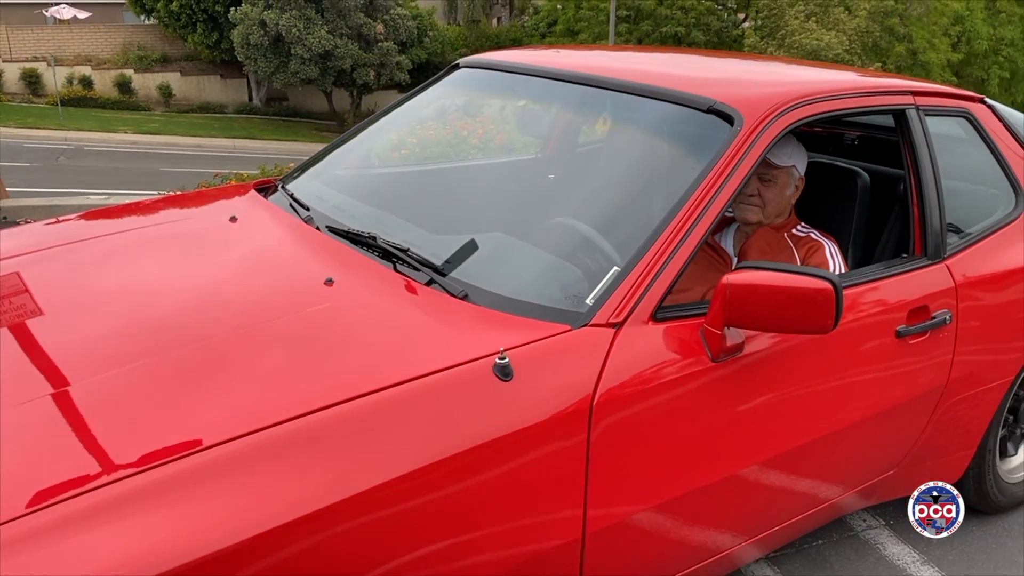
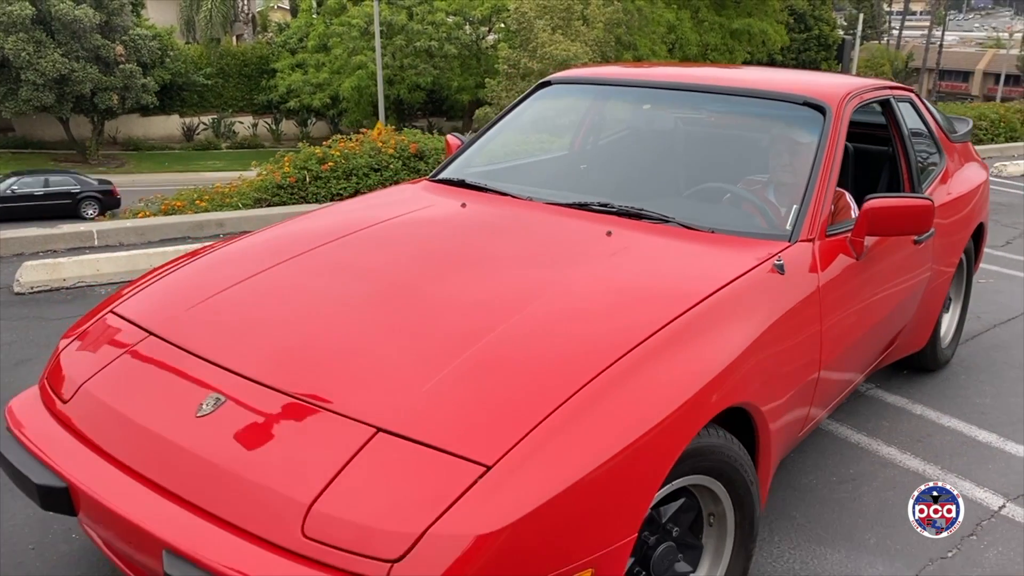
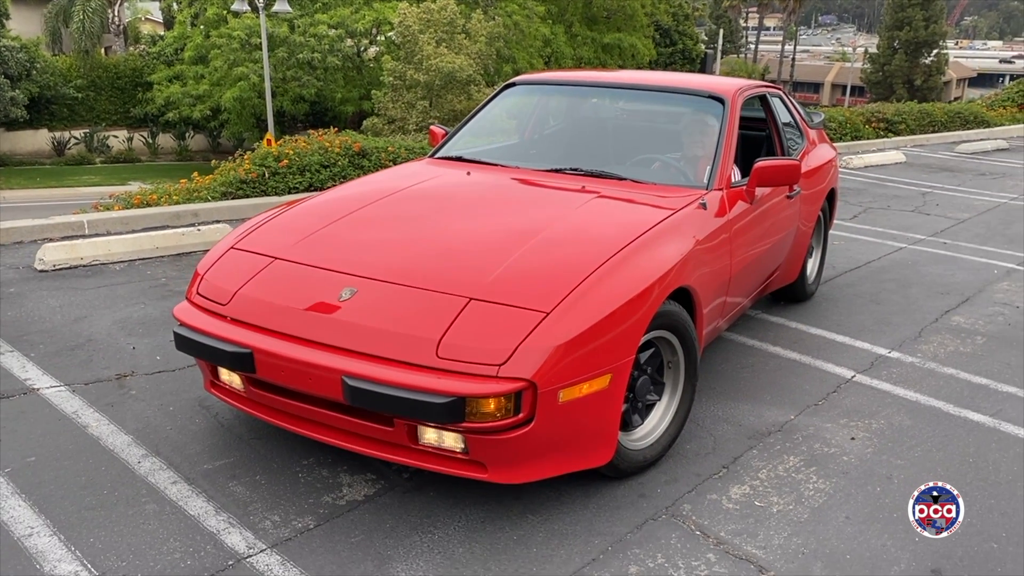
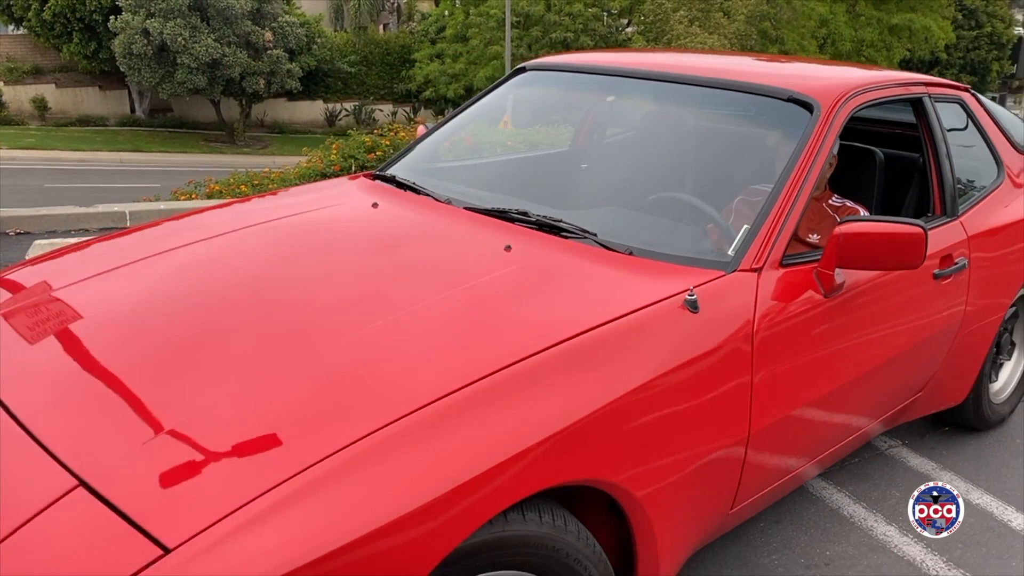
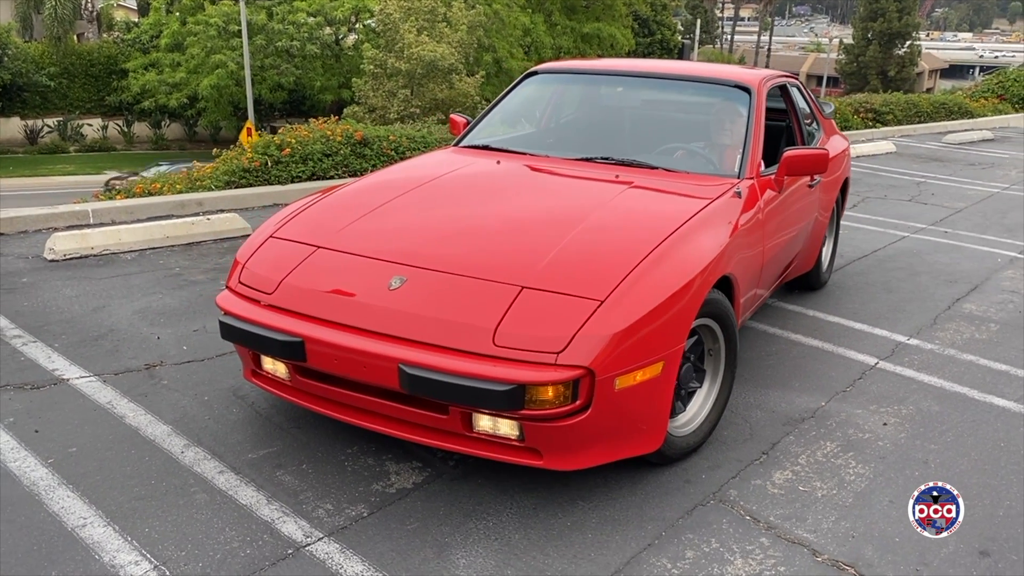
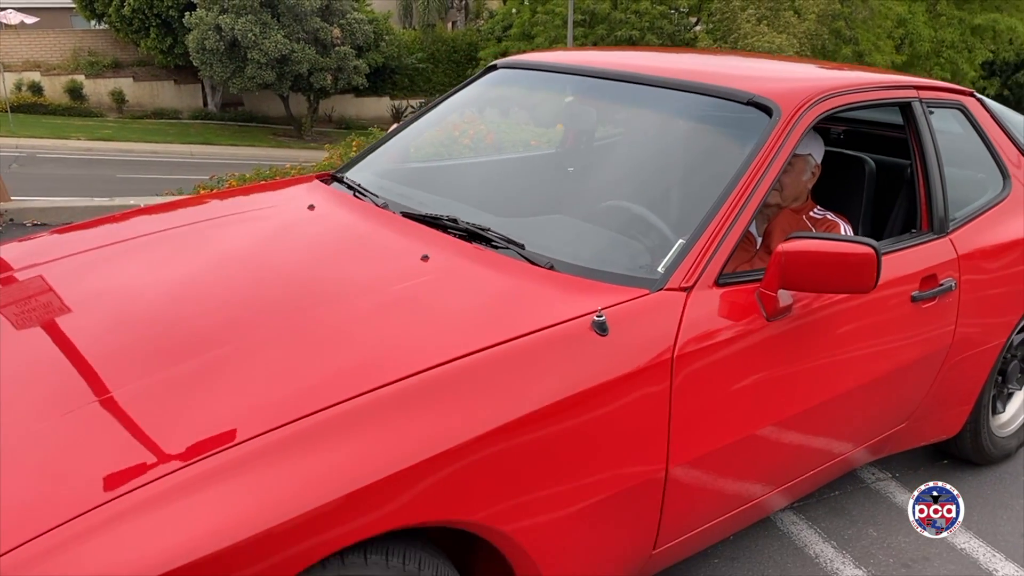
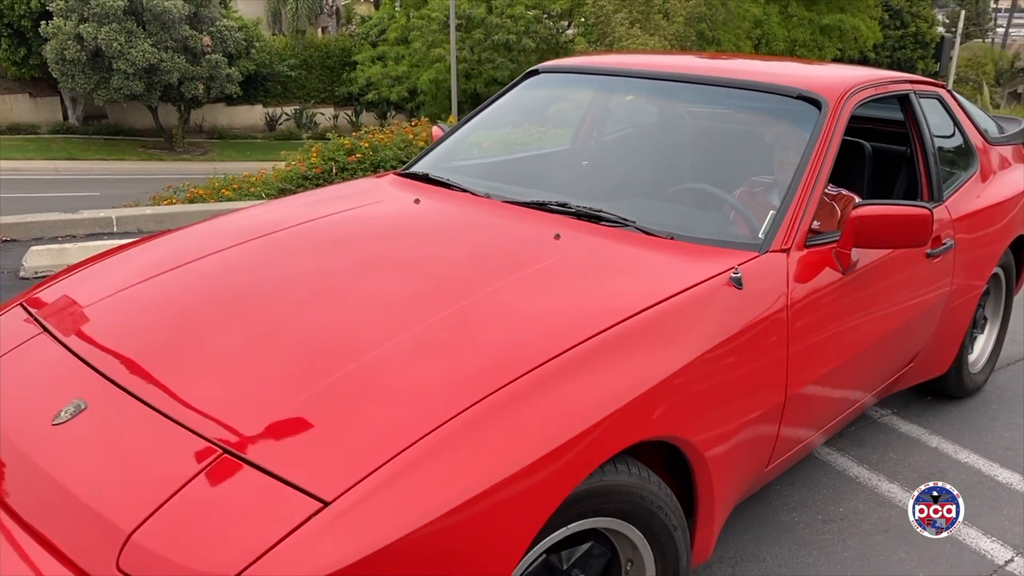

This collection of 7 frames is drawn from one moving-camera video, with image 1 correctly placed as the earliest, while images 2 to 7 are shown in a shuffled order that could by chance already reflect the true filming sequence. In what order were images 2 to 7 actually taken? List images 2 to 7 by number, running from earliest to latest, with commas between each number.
6, 4, 7, 2, 3, 5
